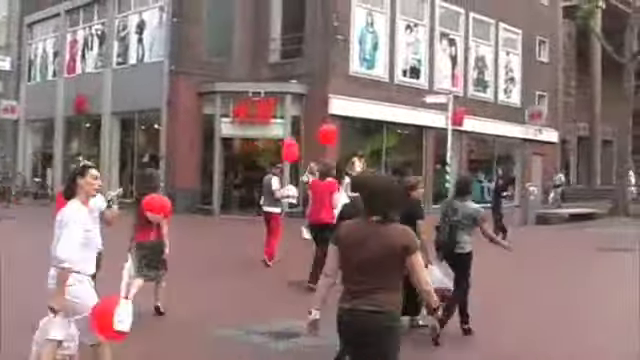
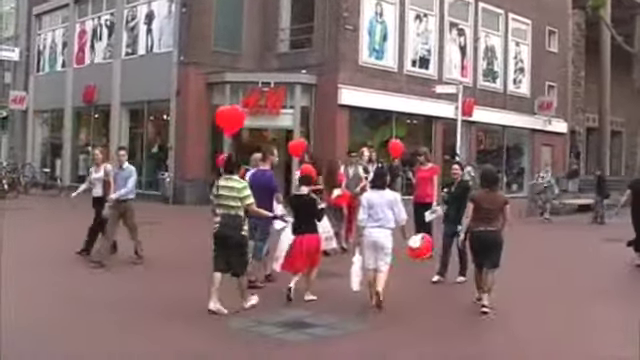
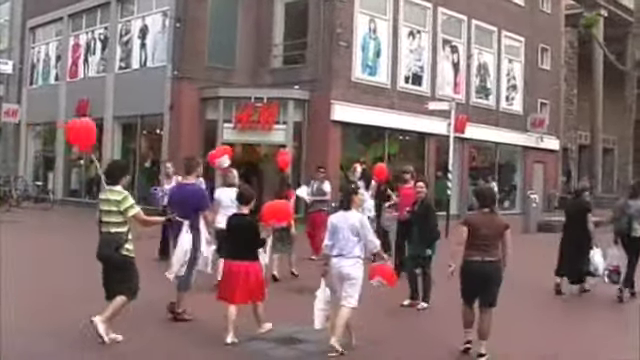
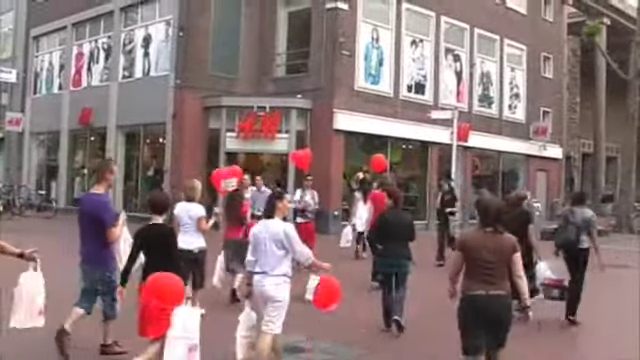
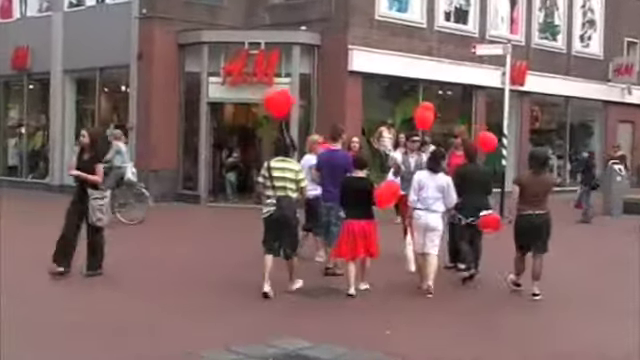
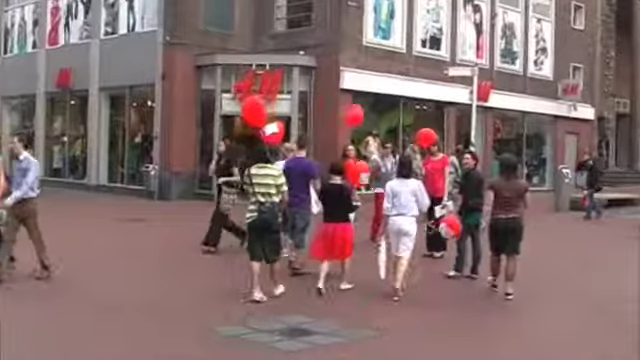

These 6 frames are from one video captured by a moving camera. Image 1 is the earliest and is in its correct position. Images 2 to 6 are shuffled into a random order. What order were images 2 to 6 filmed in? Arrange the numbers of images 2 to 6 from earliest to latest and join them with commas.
4, 3, 2, 6, 5
